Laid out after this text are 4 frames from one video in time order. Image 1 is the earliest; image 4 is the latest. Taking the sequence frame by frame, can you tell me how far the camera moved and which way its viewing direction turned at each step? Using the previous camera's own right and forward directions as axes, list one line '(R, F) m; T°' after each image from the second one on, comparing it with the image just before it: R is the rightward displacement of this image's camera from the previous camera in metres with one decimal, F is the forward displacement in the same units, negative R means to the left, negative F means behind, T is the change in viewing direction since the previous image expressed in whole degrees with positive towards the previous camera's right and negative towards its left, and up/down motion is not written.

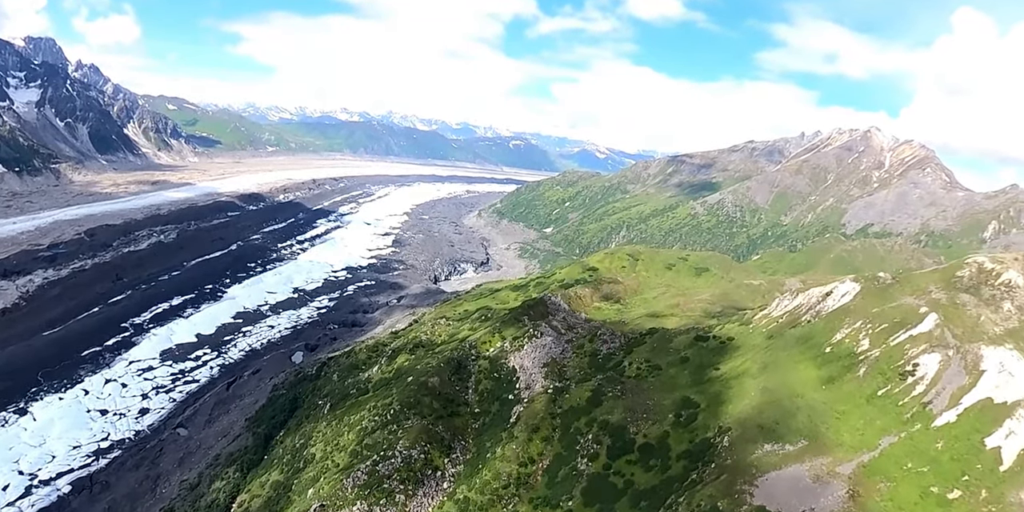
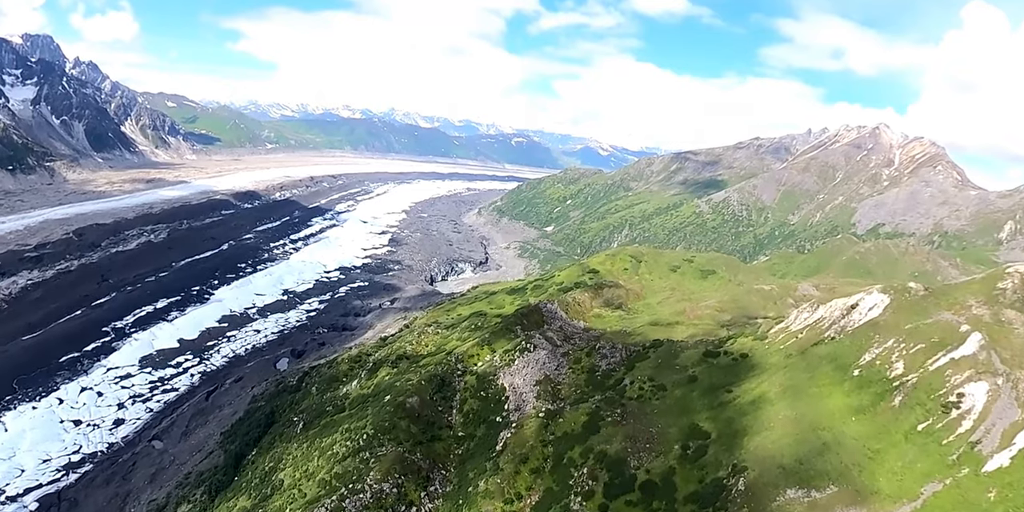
(+1.6, +7.4) m; 0°
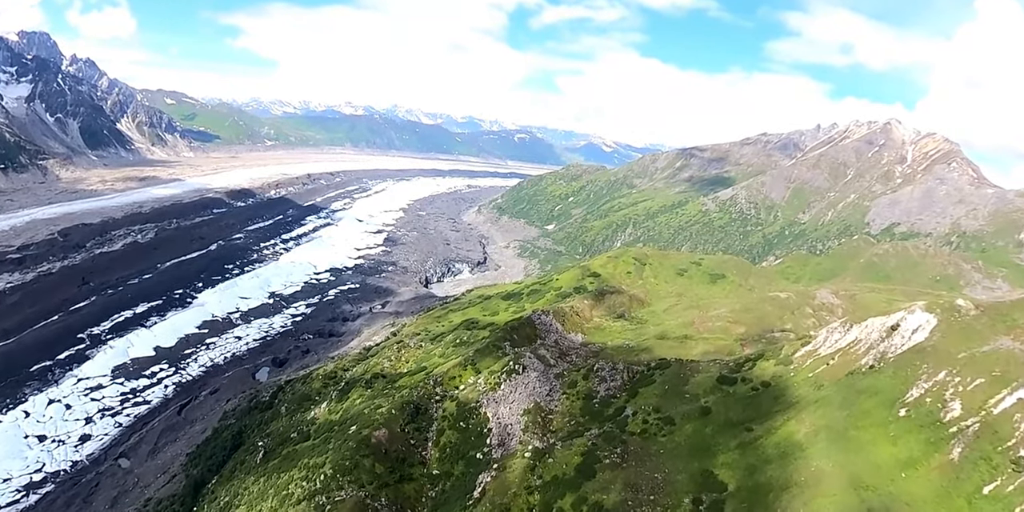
(+1.9, +9.1) m; 0°
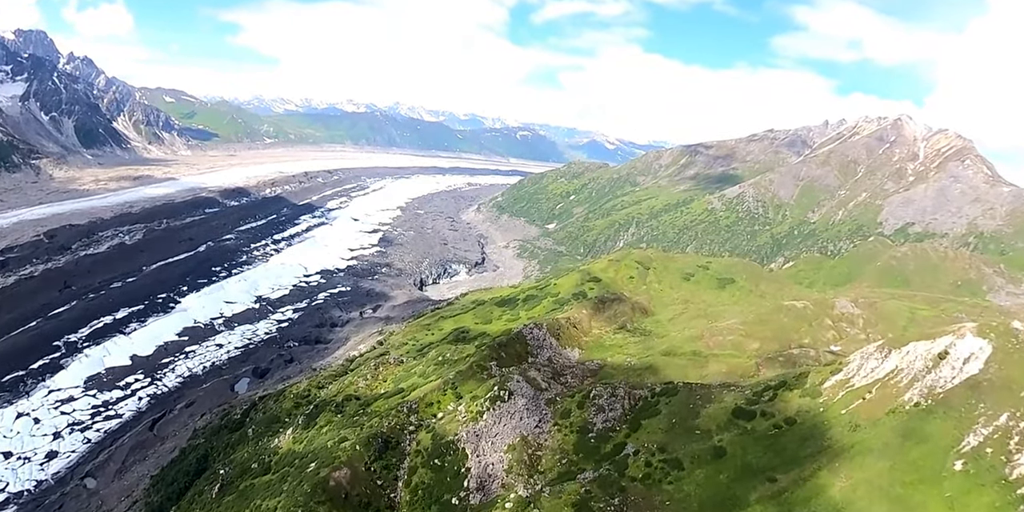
(+1.7, +7.9) m; 0°
